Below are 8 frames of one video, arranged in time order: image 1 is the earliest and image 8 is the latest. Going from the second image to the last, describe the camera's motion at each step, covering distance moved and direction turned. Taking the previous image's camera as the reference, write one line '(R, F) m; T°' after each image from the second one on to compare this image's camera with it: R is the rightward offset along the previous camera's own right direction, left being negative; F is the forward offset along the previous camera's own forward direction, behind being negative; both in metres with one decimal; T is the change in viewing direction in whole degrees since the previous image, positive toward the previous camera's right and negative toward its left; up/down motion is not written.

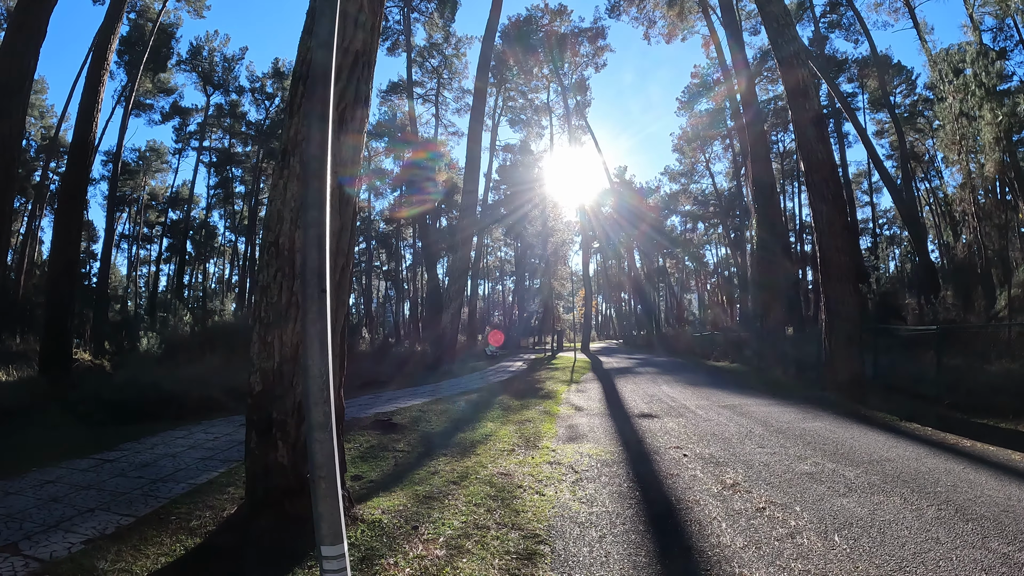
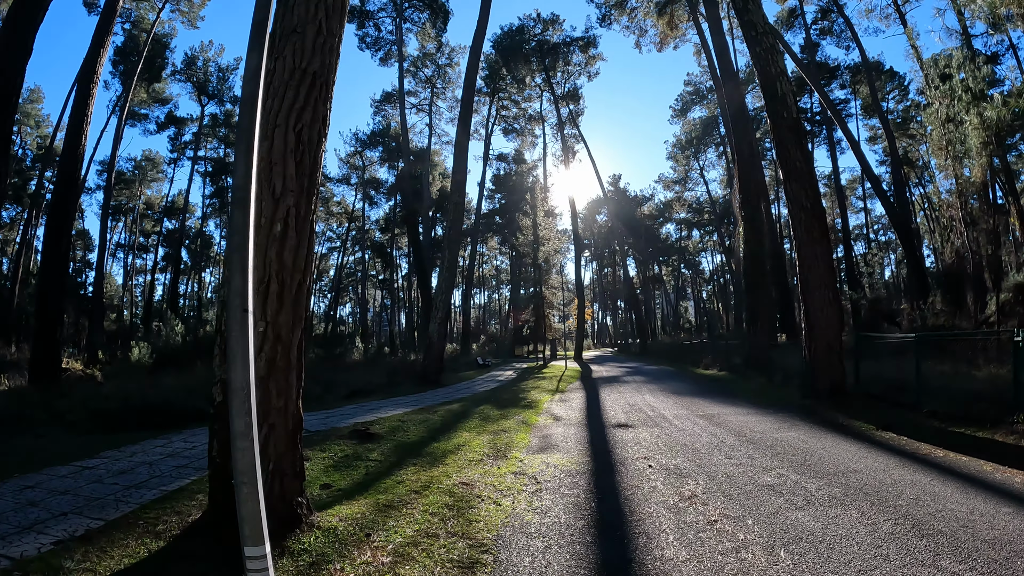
(+0.3, 0.0) m; 0°
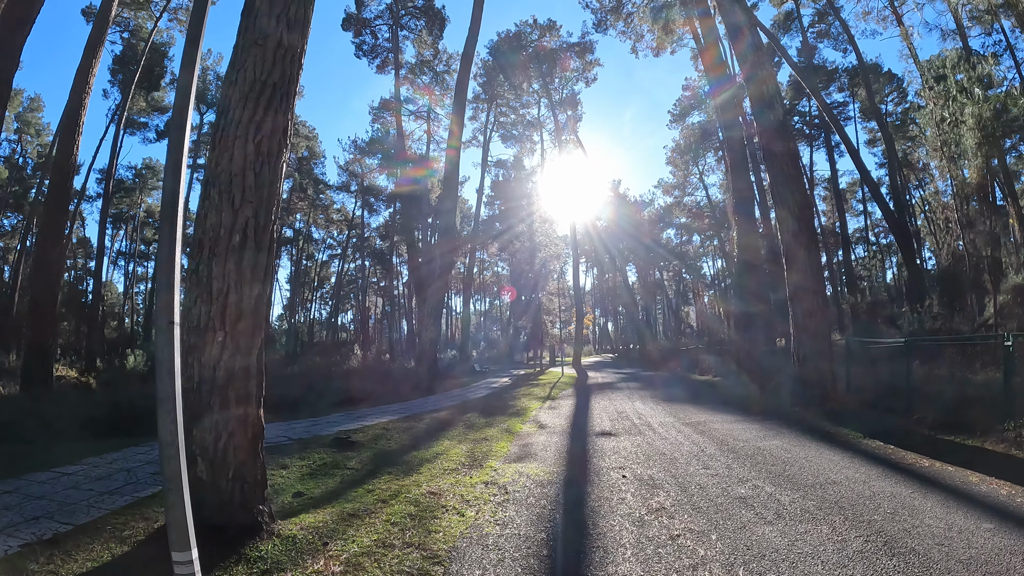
(+0.3, +0.1) m; -1°
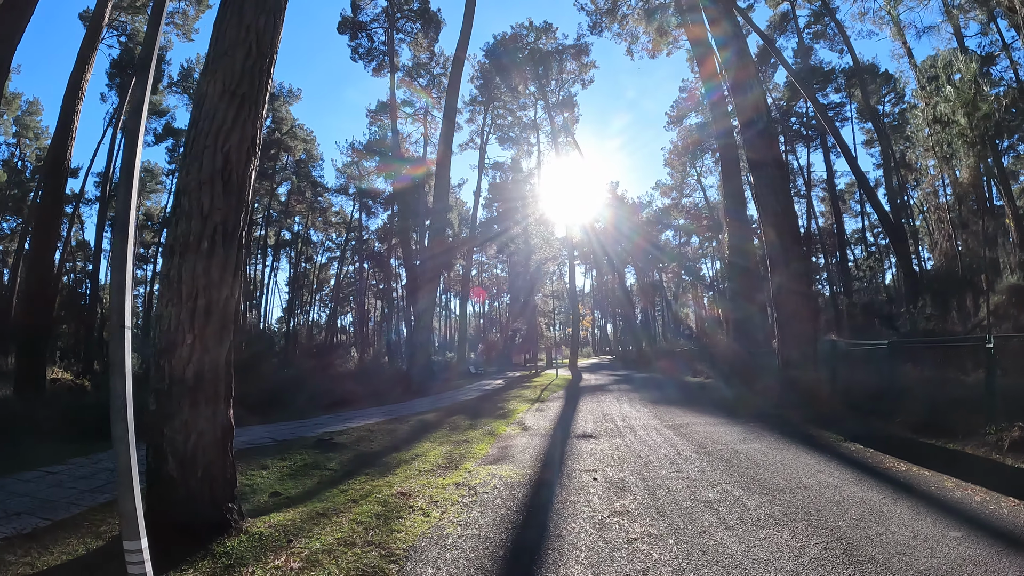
(+0.3, 0.0) m; 0°
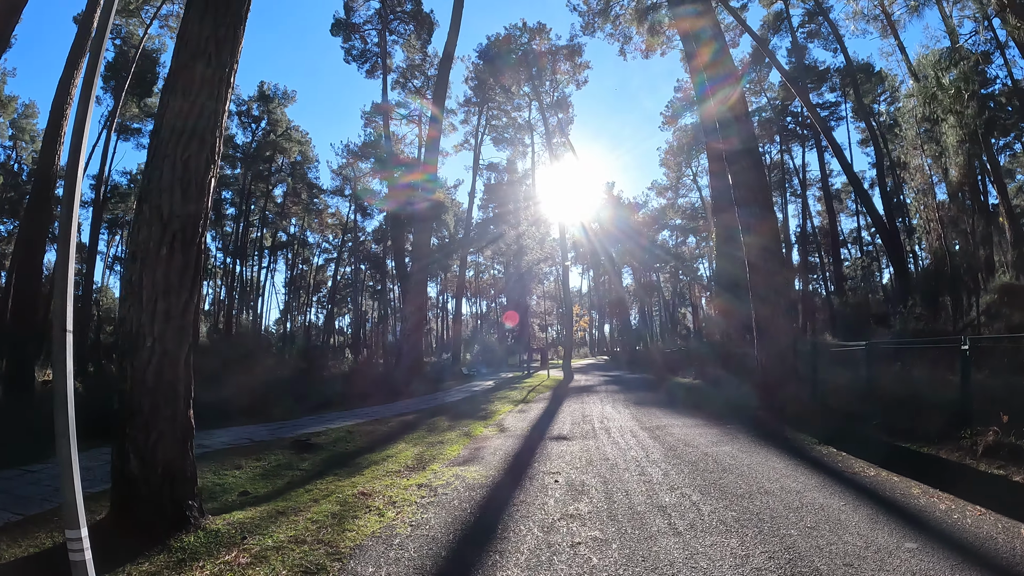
(+0.3, 0.0) m; 0°
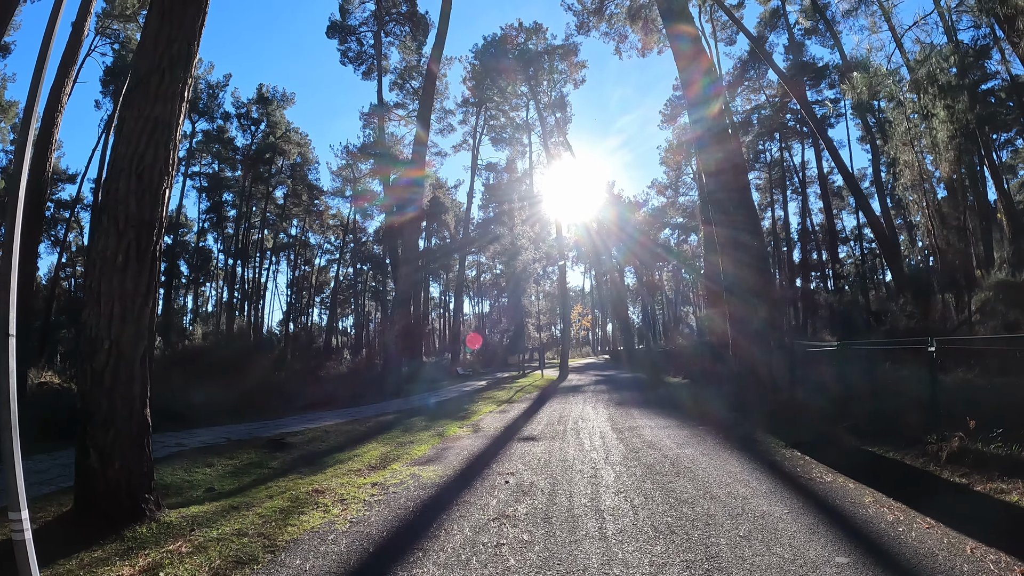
(+0.5, 0.0) m; -1°
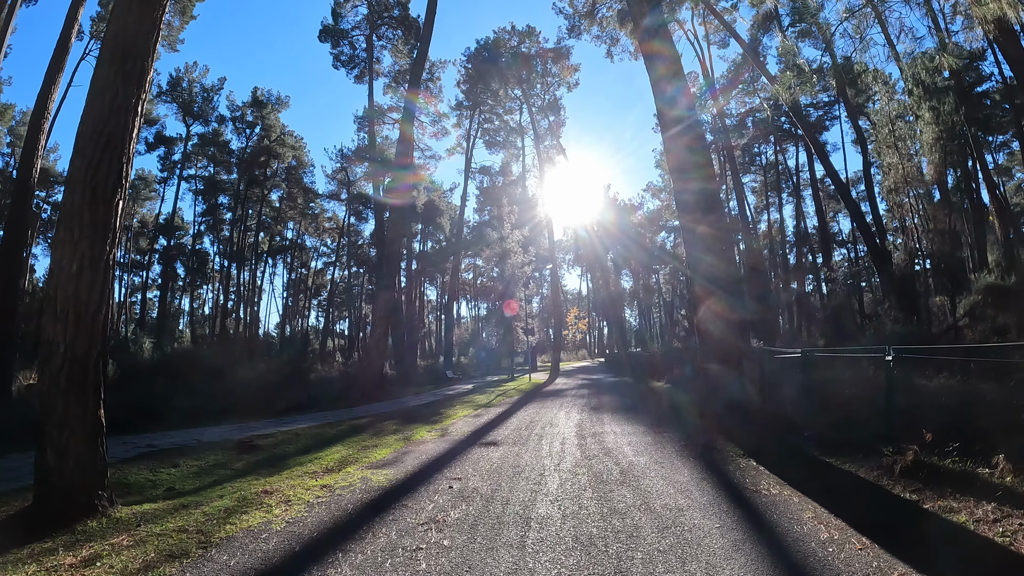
(+0.5, 0.0) m; 0°
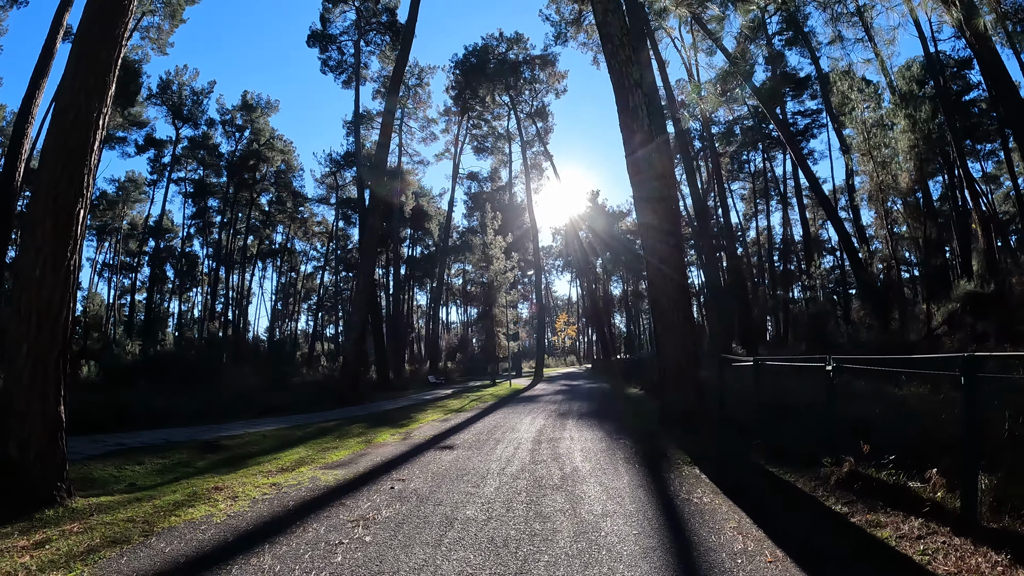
(+0.5, -0.1) m; 0°
